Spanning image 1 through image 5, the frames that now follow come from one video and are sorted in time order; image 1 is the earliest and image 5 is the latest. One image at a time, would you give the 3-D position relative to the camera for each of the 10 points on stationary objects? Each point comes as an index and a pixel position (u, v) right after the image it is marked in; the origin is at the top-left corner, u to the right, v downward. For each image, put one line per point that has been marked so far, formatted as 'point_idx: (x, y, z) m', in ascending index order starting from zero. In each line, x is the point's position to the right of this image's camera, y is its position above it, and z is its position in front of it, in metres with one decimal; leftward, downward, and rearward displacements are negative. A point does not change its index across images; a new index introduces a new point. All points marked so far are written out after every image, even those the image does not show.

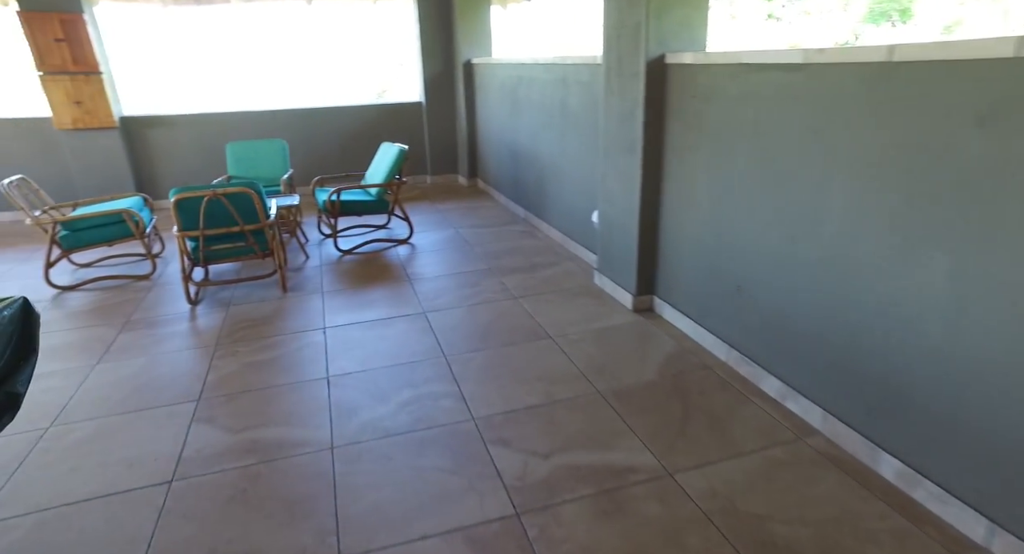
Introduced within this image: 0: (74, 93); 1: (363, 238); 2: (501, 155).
0: (-3.7, +1.6, +4.9) m
1: (-1.1, +0.3, +4.4) m
2: (-0.1, +1.1, +5.3) m
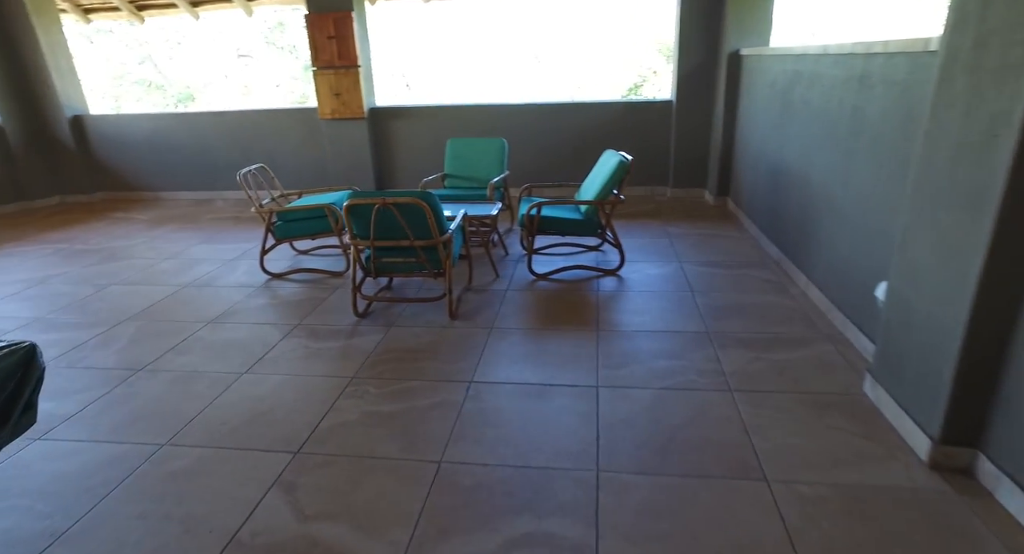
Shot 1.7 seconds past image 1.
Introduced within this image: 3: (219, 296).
0: (-1.6, +1.7, +5.2) m
1: (+0.3, +0.1, +3.8) m
2: (+1.7, +0.7, +4.1) m
3: (-1.8, -0.1, +3.5) m
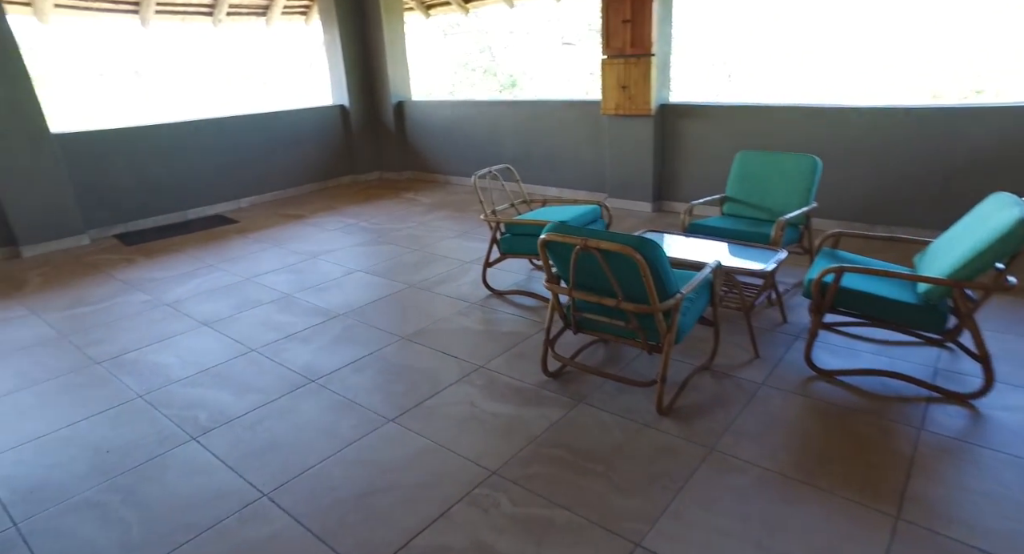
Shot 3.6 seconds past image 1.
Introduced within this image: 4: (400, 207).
0: (+0.9, +1.6, +4.6) m
1: (+1.5, -0.3, +2.4) m
2: (+3.0, 0.0, +2.0) m
3: (-0.4, -0.2, +3.2) m
4: (-1.0, +0.7, +5.4) m
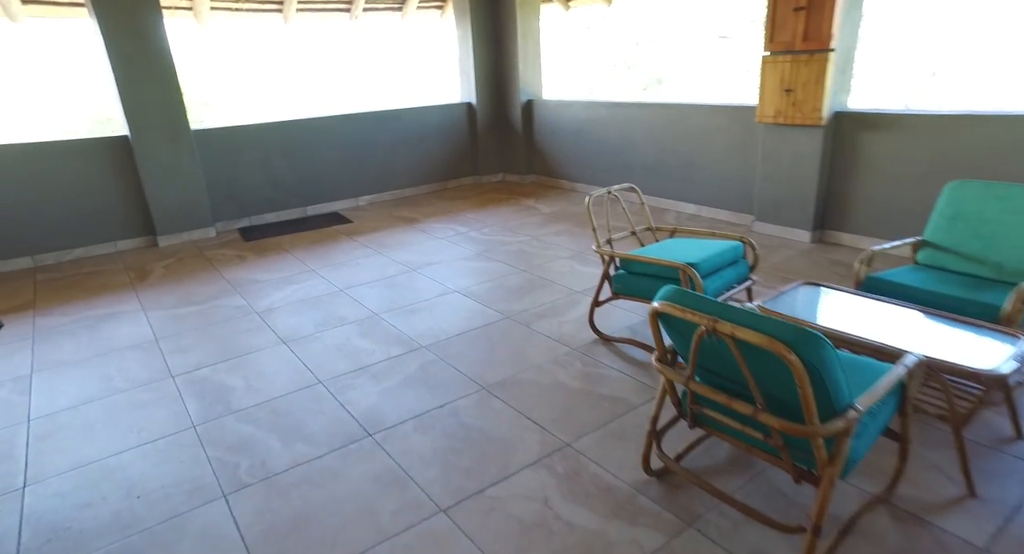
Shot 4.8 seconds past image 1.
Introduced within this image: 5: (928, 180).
0: (+1.8, +1.3, +3.7) m
1: (+1.8, -0.7, +1.5) m
2: (+3.1, -0.4, +0.8) m
3: (+0.1, -0.3, +2.8) m
4: (0.0, +0.5, +5.0) m
5: (+2.5, +0.6, +3.5) m
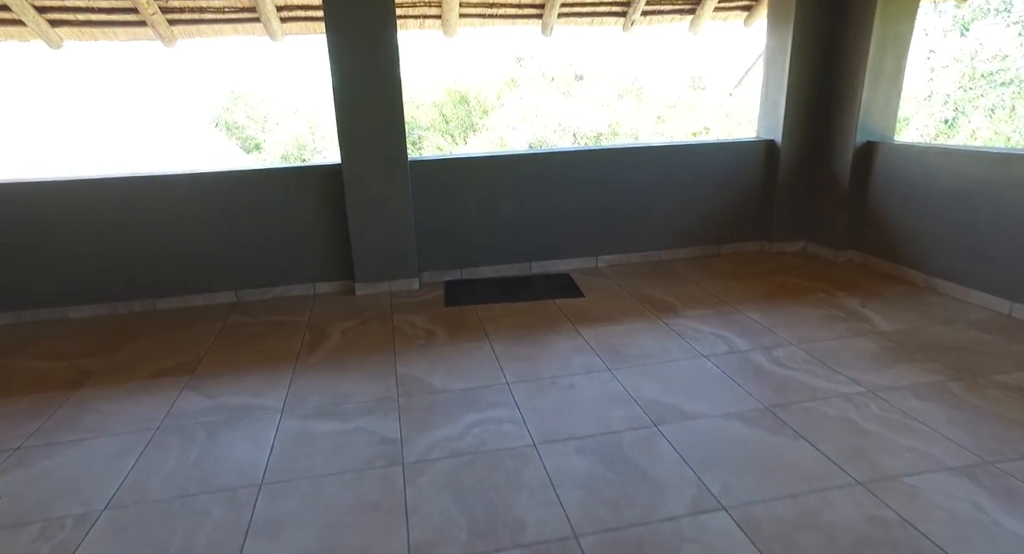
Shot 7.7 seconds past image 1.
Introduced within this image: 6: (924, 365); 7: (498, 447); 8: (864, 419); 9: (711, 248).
0: (+2.9, +0.3, +1.3) m
1: (+1.7, -1.6, -0.7) m
2: (+2.7, -1.5, -2.0) m
3: (+0.7, -1.0, +1.1) m
4: (+1.7, -0.3, +3.2) m
5: (+3.3, -0.5, +0.7) m
6: (+1.9, -0.4, +2.7) m
7: (-0.1, -0.7, +2.3) m
8: (+1.4, -0.6, +2.4) m
9: (+1.6, +0.2, +4.5) m
